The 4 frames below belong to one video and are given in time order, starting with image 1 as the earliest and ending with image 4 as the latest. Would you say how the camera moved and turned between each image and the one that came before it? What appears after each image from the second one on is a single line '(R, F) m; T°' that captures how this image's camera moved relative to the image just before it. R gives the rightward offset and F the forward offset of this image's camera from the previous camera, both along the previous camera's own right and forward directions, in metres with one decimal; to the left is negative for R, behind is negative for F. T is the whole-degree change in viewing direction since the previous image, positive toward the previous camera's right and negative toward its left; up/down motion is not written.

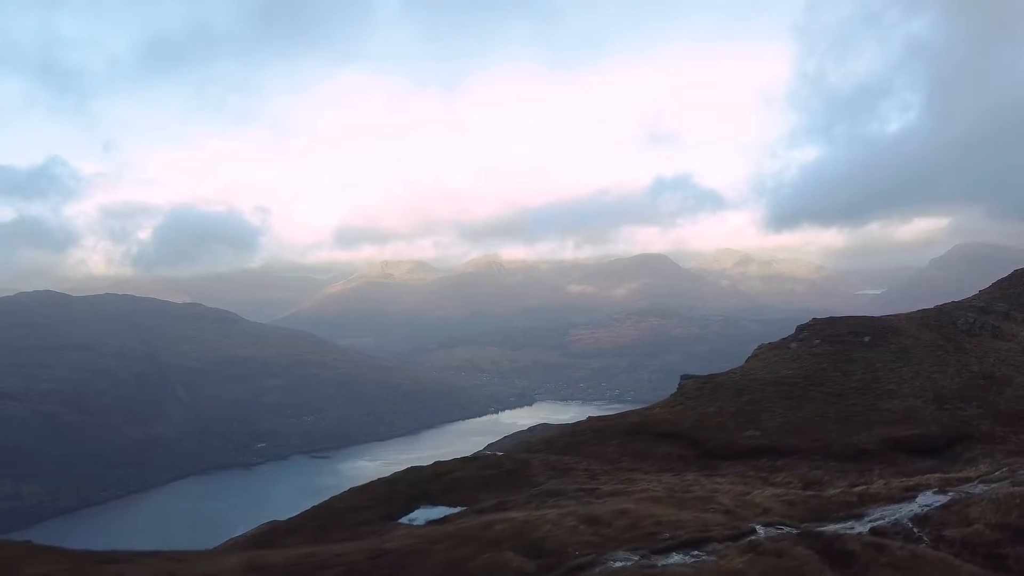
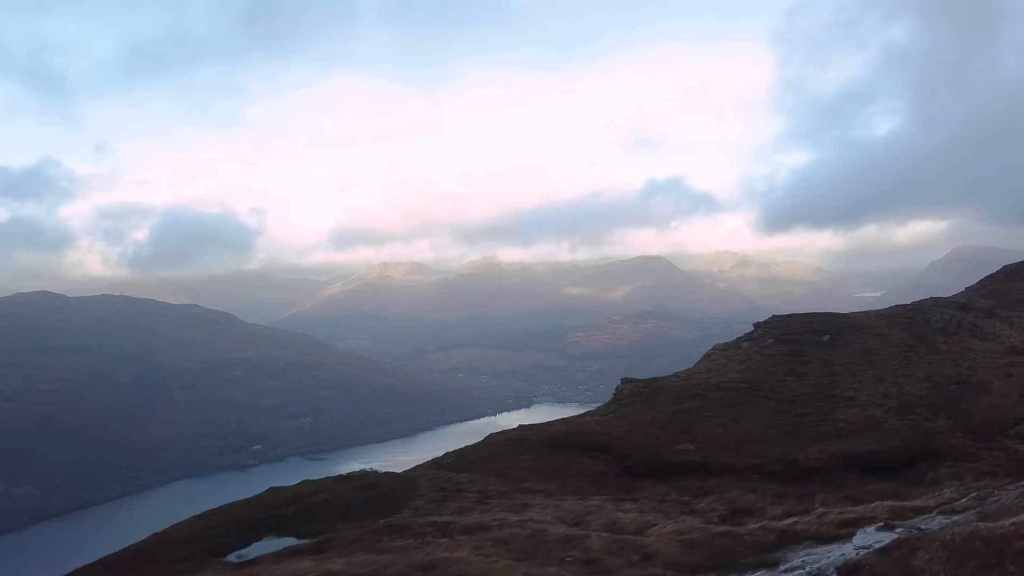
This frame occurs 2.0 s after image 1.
(+7.7, +7.7) m; 0°
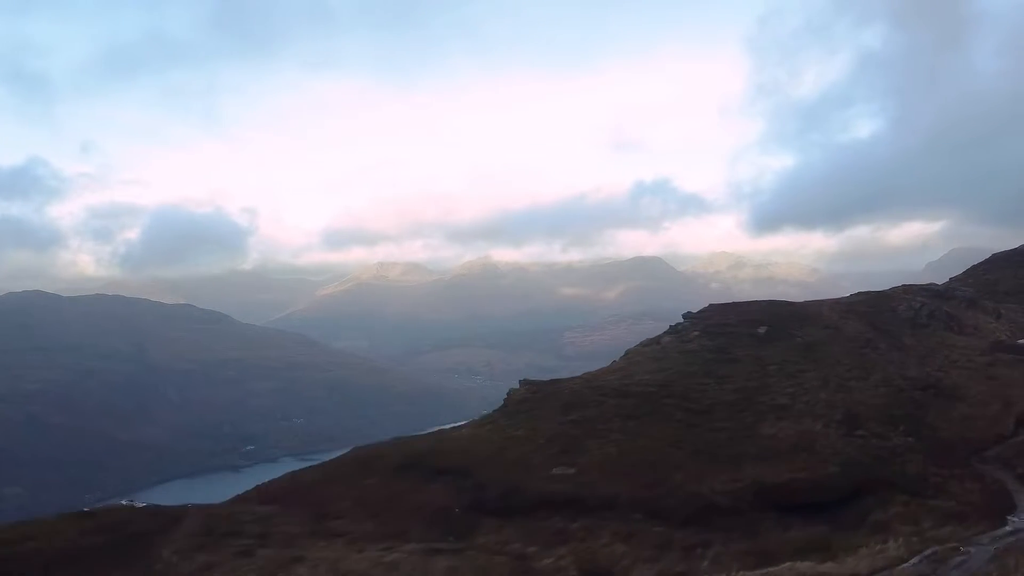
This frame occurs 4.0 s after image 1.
(+9.4, +11.0) m; 0°
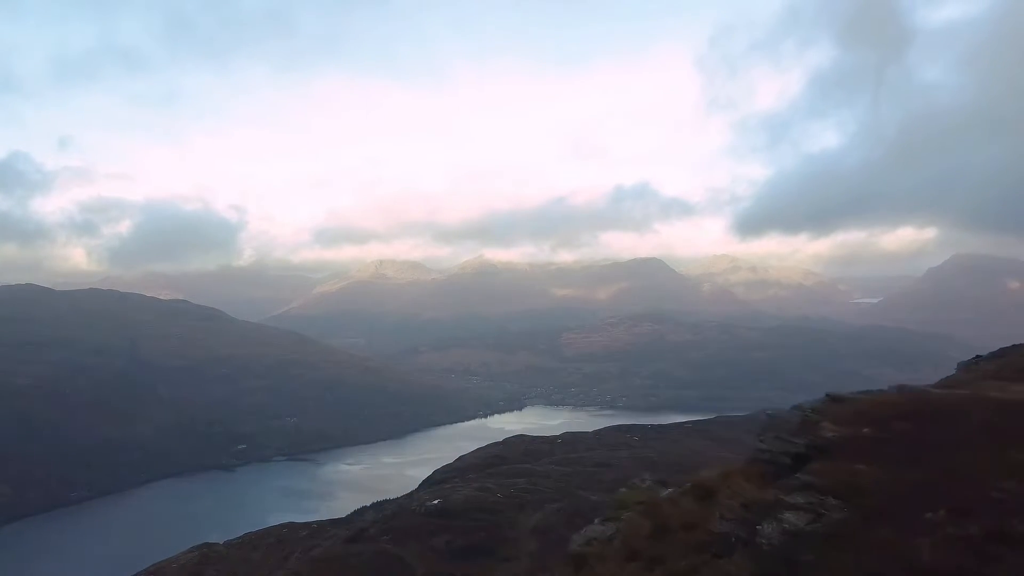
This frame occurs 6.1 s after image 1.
(-7.4, +1.7) m; 0°
